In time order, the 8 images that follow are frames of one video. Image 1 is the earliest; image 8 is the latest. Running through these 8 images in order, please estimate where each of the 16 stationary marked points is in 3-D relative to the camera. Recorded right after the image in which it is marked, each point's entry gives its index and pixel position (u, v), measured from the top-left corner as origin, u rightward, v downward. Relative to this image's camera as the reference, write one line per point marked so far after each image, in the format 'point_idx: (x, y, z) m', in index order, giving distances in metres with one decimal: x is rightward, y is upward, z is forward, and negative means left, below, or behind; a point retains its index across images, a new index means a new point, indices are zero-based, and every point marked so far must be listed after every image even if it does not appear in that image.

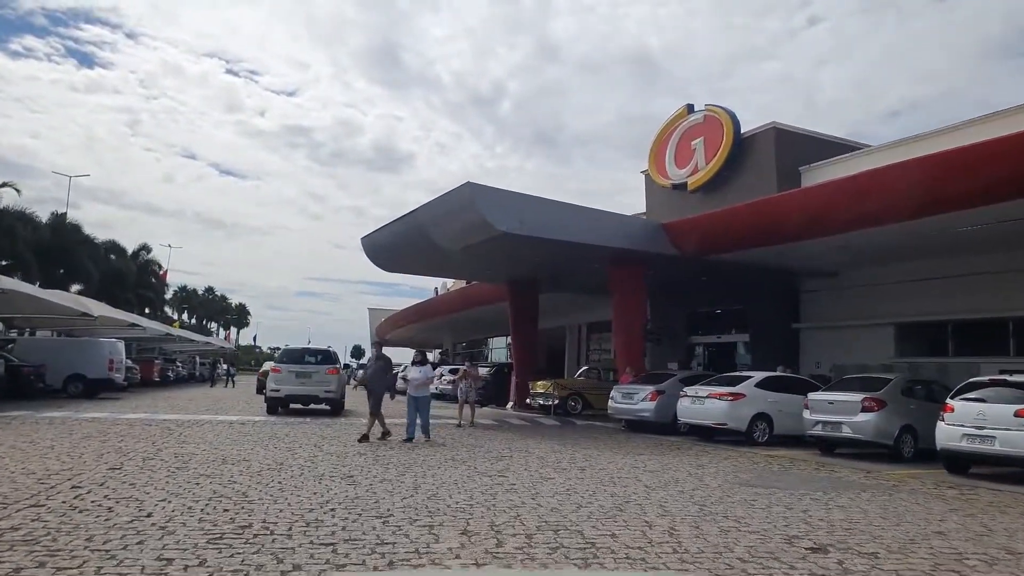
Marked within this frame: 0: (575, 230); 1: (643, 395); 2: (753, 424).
0: (+1.6, +1.5, +19.6) m
1: (+3.2, -2.6, +18.3) m
2: (+5.1, -2.9, +15.9) m
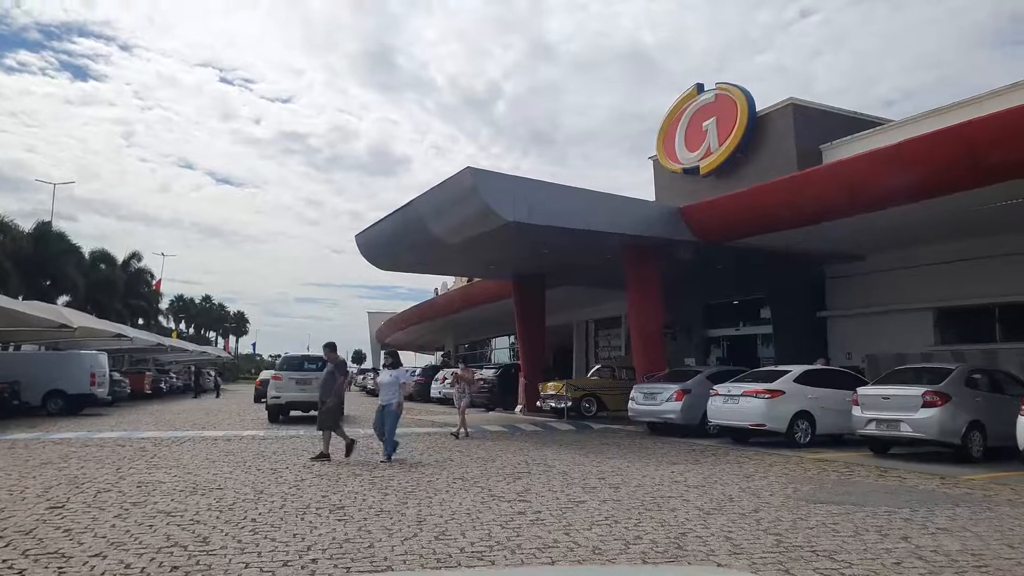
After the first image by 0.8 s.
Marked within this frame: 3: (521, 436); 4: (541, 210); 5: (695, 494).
0: (+1.7, +1.7, +18.0) m
1: (+3.4, -2.4, +16.7) m
2: (+5.3, -2.6, +14.3) m
3: (+0.2, -3.3, +17.0) m
4: (+0.6, +1.8, +17.4) m
5: (+2.1, -2.4, +8.8) m
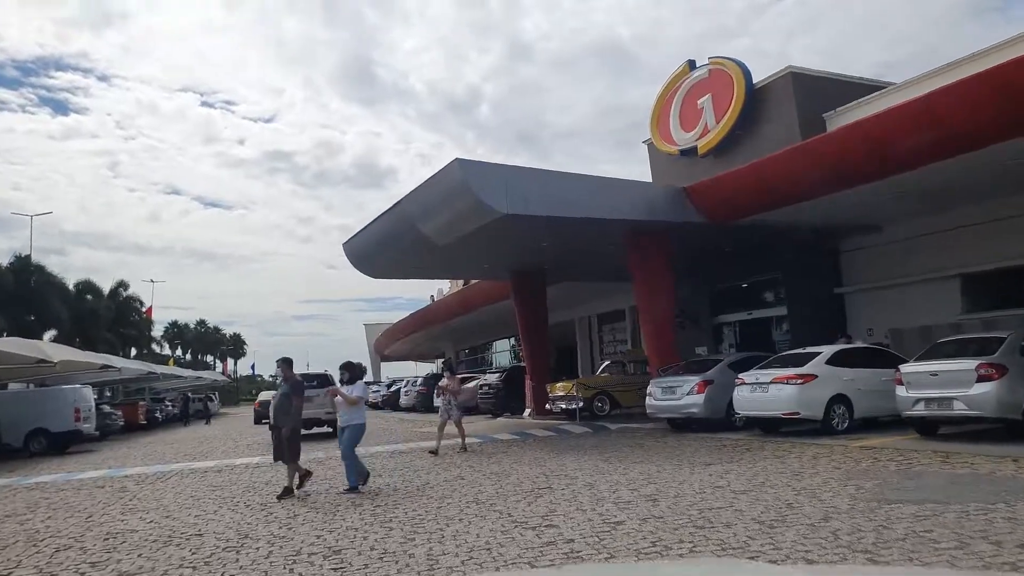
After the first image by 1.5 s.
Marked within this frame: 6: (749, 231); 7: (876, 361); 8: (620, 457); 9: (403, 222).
0: (+1.6, +1.9, +16.8) m
1: (+3.6, -2.1, +15.5) m
2: (+5.5, -2.1, +13.2) m
3: (+0.5, -3.2, +15.8) m
4: (+0.5, +1.9, +16.2) m
5: (+2.3, -2.2, +7.6) m
6: (+6.2, +1.5, +19.9) m
7: (+6.7, -1.3, +13.9) m
8: (+1.8, -2.8, +12.4) m
9: (-2.7, +1.6, +18.8) m
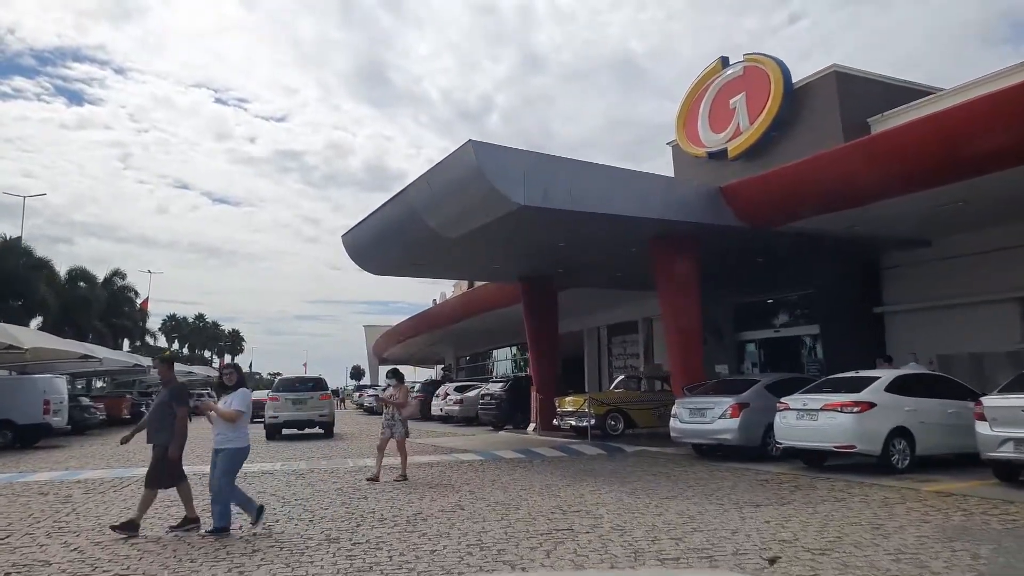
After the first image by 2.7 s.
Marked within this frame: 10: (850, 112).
0: (+2.0, +1.8, +15.1) m
1: (+3.8, -2.2, +13.7) m
2: (+5.7, -2.4, +11.4) m
3: (+0.6, -3.3, +14.0) m
4: (+0.9, +1.9, +14.5) m
5: (+2.5, -2.2, +5.8) m
6: (+6.6, +1.1, +18.1) m
7: (+6.8, -1.6, +12.1) m
8: (+1.9, -2.8, +10.6) m
9: (-2.4, +1.7, +17.1) m
10: (+9.0, +4.7, +20.0) m
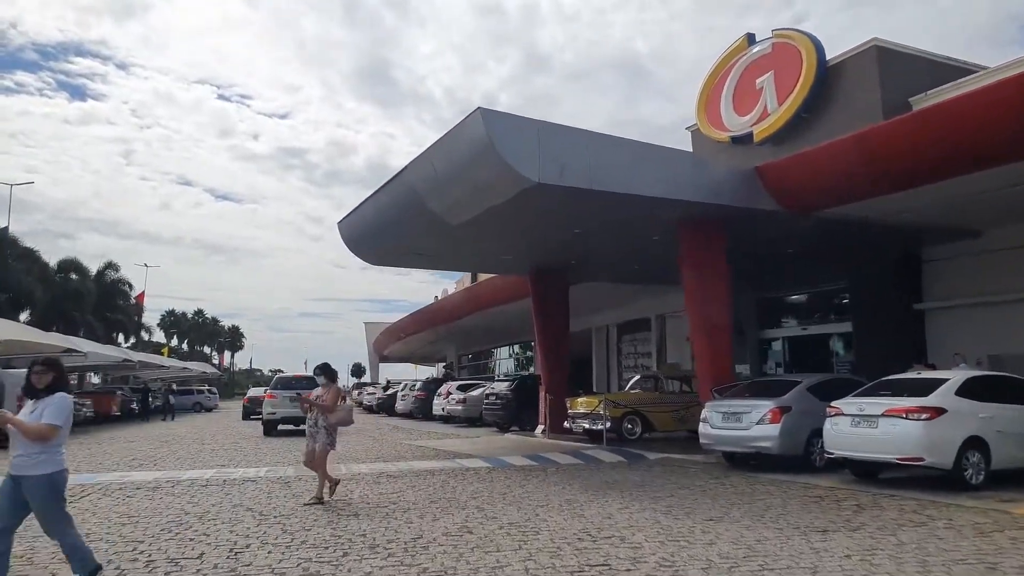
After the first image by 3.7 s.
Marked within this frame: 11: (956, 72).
0: (+2.2, +2.0, +13.6) m
1: (+4.0, -2.1, +12.2) m
2: (+5.9, -2.2, +9.9) m
3: (+0.8, -3.1, +12.5) m
4: (+1.1, +2.1, +12.9) m
5: (+2.7, -2.0, +4.3) m
6: (+6.8, +1.3, +16.6) m
7: (+7.0, -1.5, +10.5) m
8: (+2.1, -2.6, +9.1) m
9: (-2.1, +1.9, +15.5) m
10: (+9.2, +4.8, +18.5) m
11: (+11.4, +5.6, +19.5) m
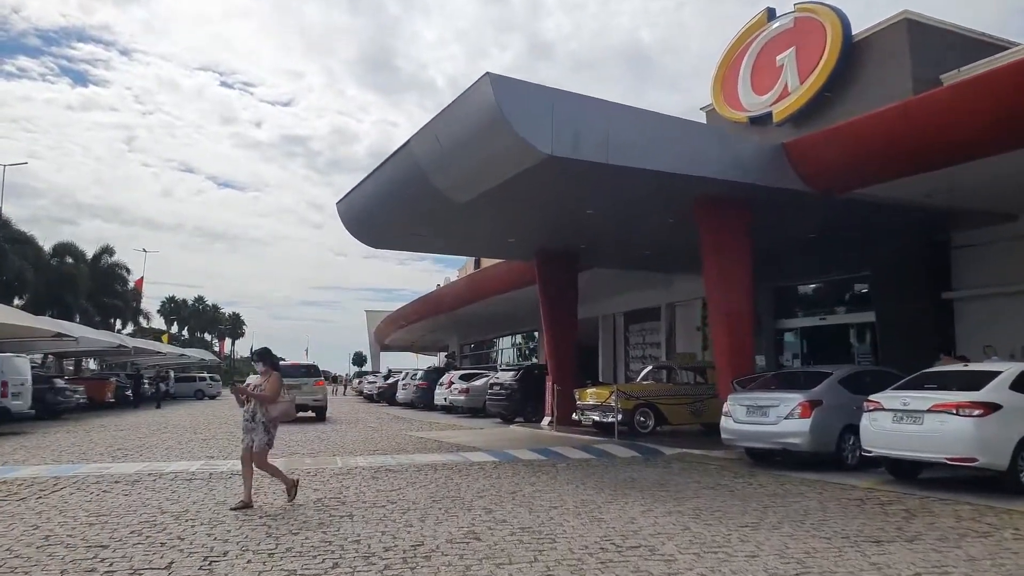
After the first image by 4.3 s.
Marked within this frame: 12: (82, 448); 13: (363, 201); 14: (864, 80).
0: (+2.4, +2.3, +12.6) m
1: (+4.1, -1.8, +11.3) m
2: (+6.0, -2.0, +9.0) m
3: (+0.9, -2.8, +11.6) m
4: (+1.3, +2.3, +12.0) m
5: (+2.8, -1.8, +3.4) m
6: (+7.0, +1.6, +15.6) m
7: (+7.2, -1.3, +9.6) m
8: (+2.2, -2.4, +8.2) m
9: (-2.0, +2.3, +14.6) m
10: (+9.4, +5.1, +17.5) m
11: (+11.6, +5.8, +18.5) m
12: (-9.0, -3.3, +15.7) m
13: (-3.3, +1.9, +16.9) m
14: (+8.5, +5.0, +18.3) m
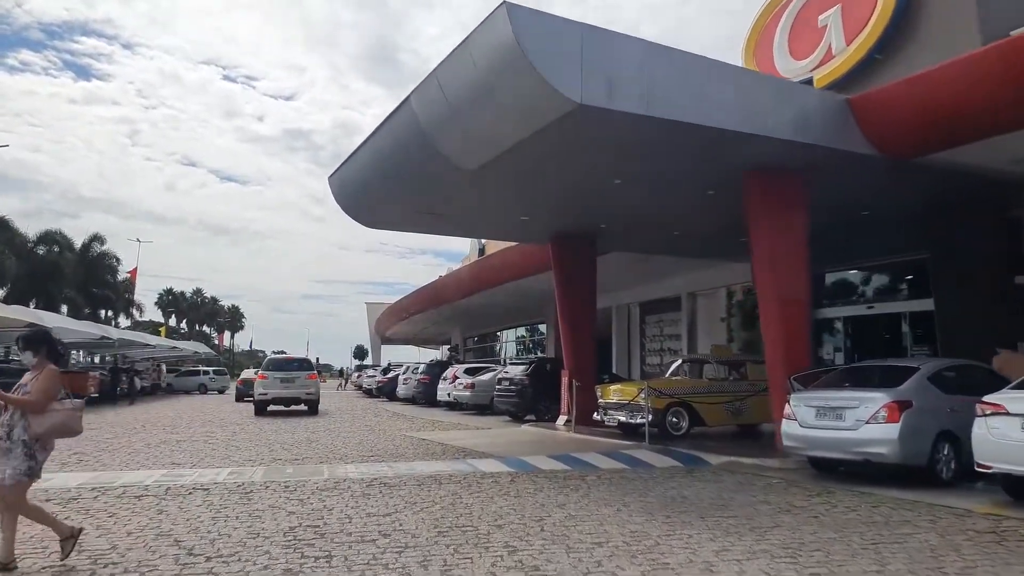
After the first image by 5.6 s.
0: (+2.6, +2.6, +10.6) m
1: (+4.4, -1.5, +9.3) m
2: (+6.3, -1.7, +6.9) m
3: (+1.1, -2.5, +9.6) m
4: (+1.5, +2.7, +9.9) m
5: (+3.0, -1.6, +1.4) m
6: (+7.3, +1.9, +13.6) m
7: (+7.4, -1.0, +7.6) m
8: (+2.4, -2.1, +6.2) m
9: (-1.7, +2.6, +12.6) m
10: (+9.7, +5.4, +15.4) m
11: (+11.9, +6.2, +16.3) m
12: (-8.7, -3.0, +13.7) m
13: (-3.0, +2.3, +14.8) m
14: (+8.8, +5.3, +16.2) m
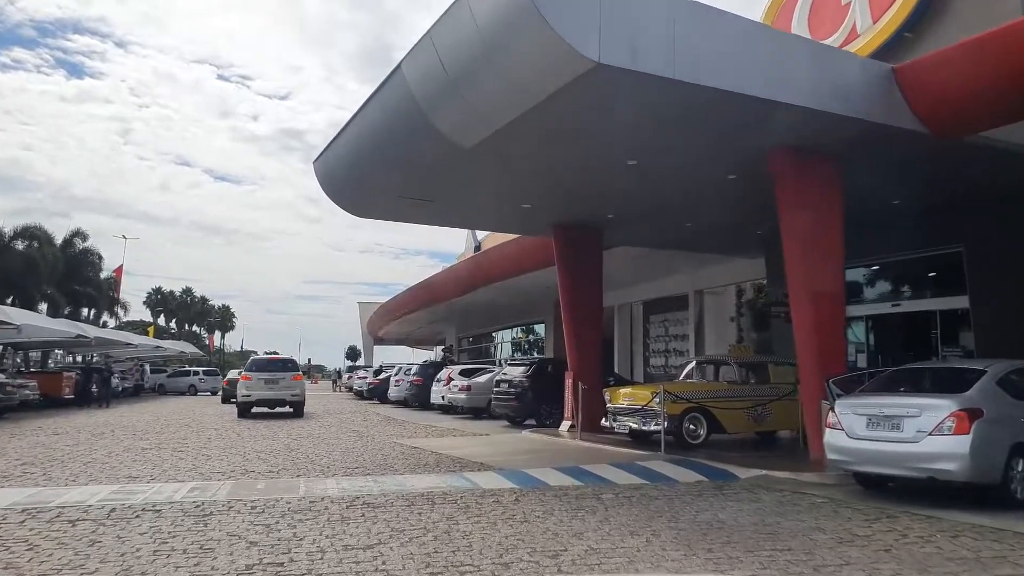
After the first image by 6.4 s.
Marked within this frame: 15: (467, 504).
0: (+2.7, +2.7, +9.2) m
1: (+4.4, -1.4, +8.0) m
2: (+6.3, -1.6, +5.6) m
3: (+1.2, -2.4, +8.3) m
4: (+1.6, +2.8, +8.6) m
5: (+3.1, -1.5, 0.0) m
6: (+7.3, +2.0, +12.3) m
7: (+7.5, -0.9, +6.3) m
8: (+2.5, -2.0, +4.8) m
9: (-1.6, +2.7, +11.2) m
10: (+9.8, +5.5, +14.1) m
11: (+12.0, +6.2, +15.1) m
12: (-8.7, -2.8, +12.3) m
13: (-3.0, +2.4, +13.4) m
14: (+8.8, +5.4, +15.0) m
15: (-0.5, -2.3, +8.1) m
